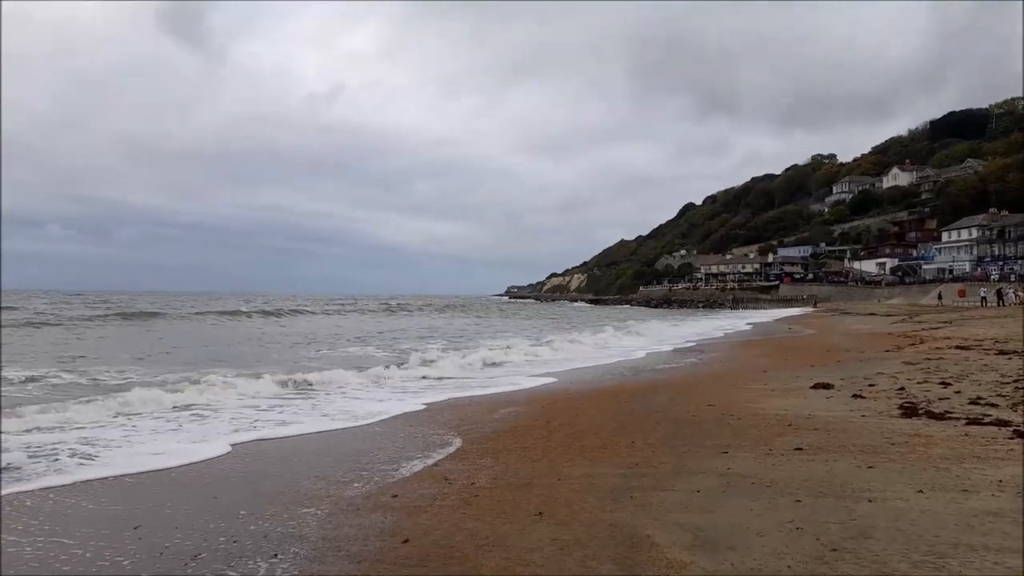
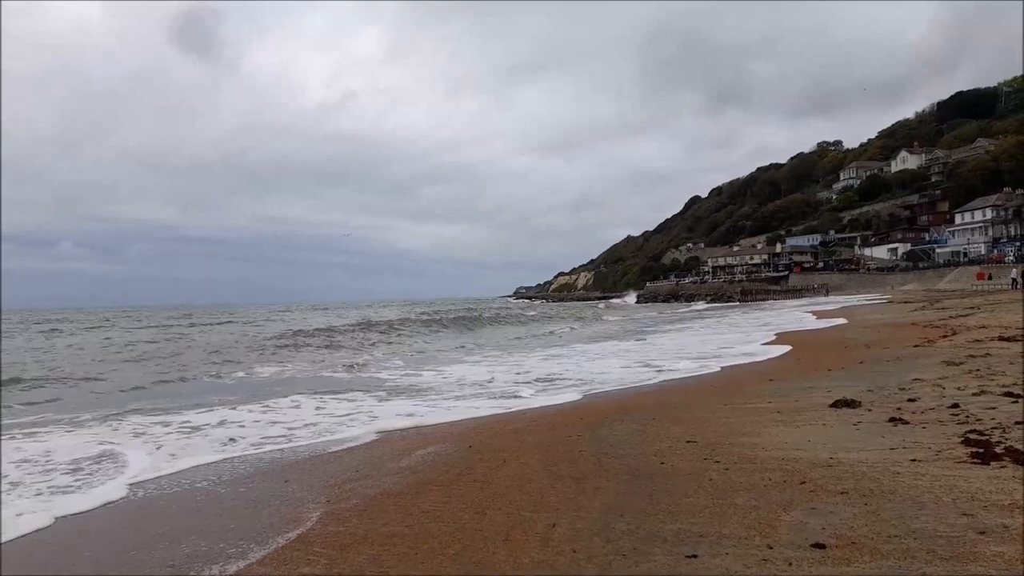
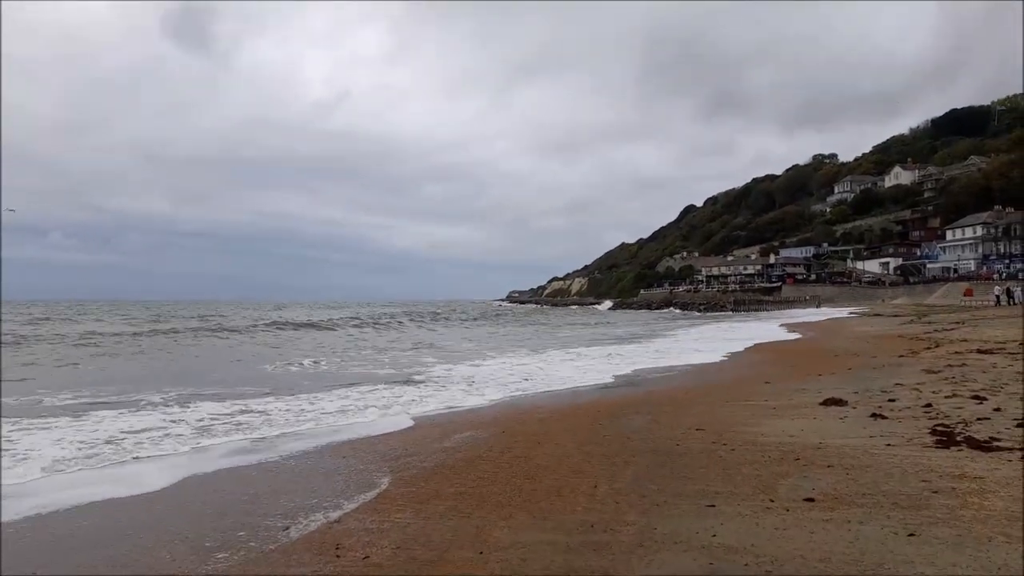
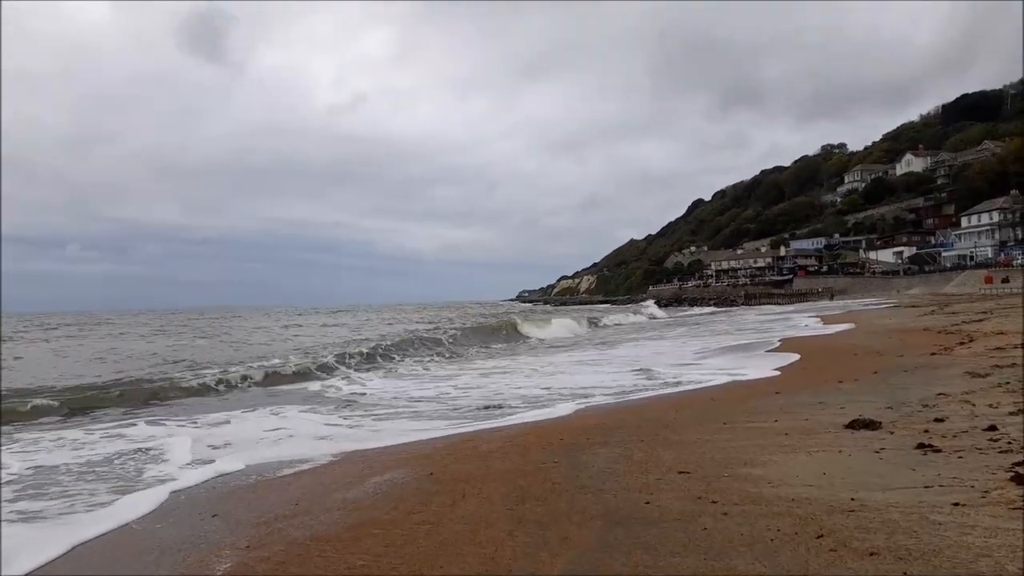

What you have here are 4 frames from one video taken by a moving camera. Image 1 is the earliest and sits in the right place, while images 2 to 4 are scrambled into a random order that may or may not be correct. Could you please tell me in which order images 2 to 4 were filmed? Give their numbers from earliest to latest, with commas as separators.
3, 2, 4
